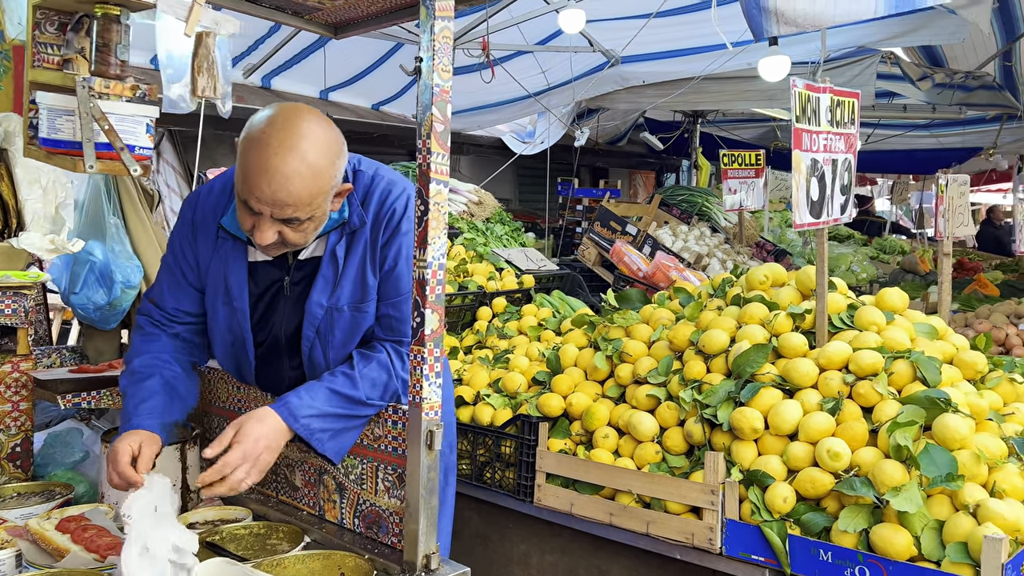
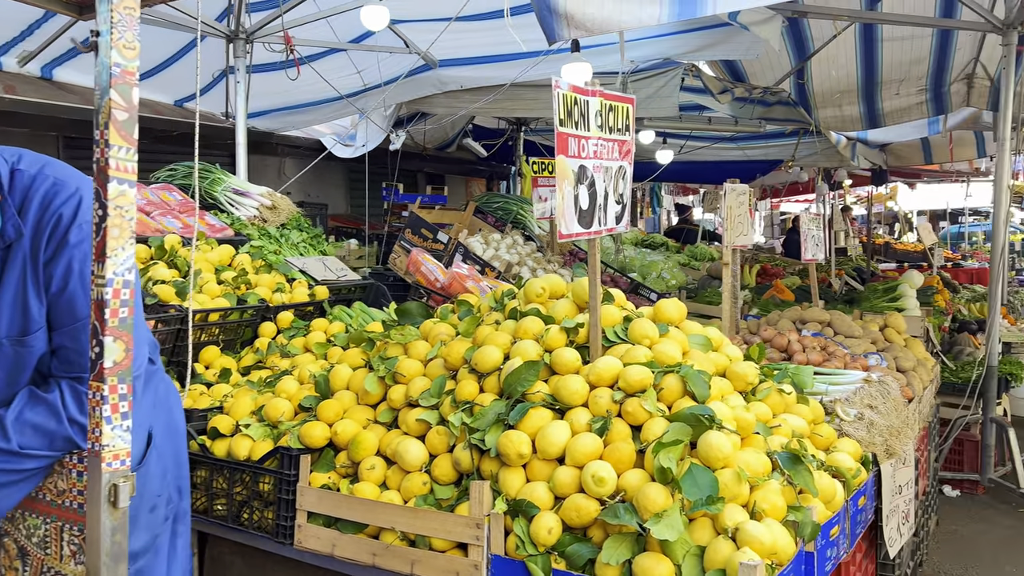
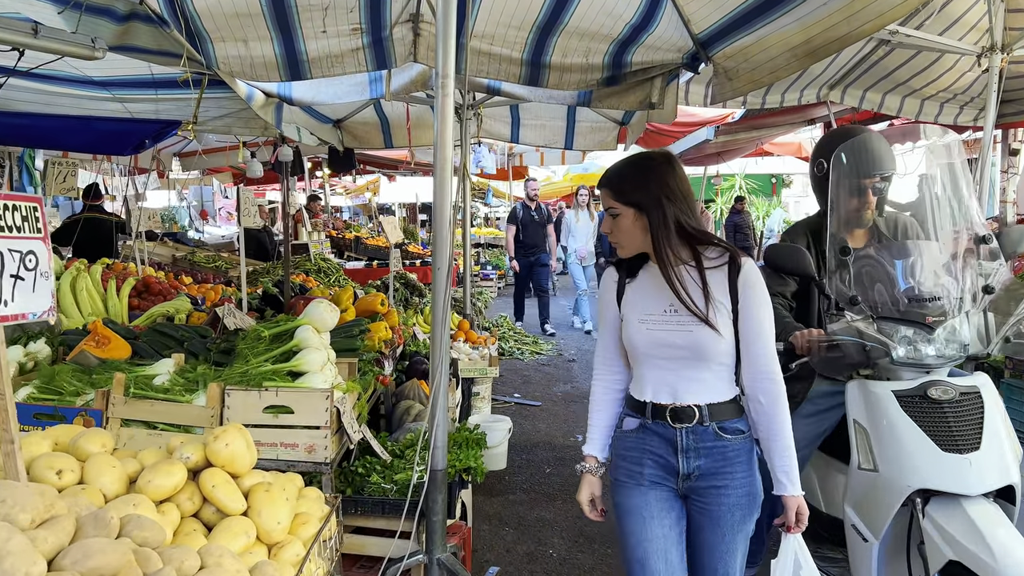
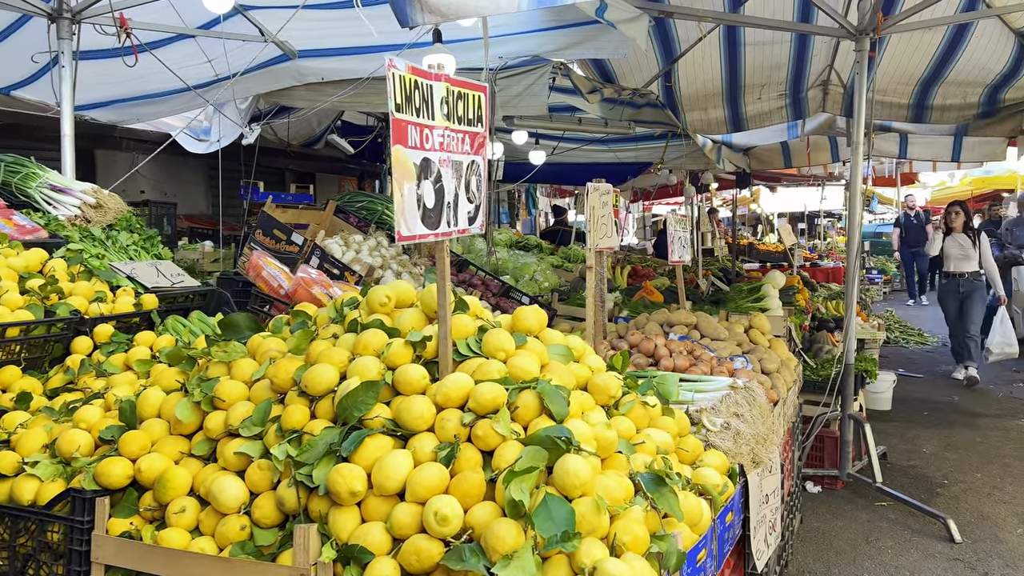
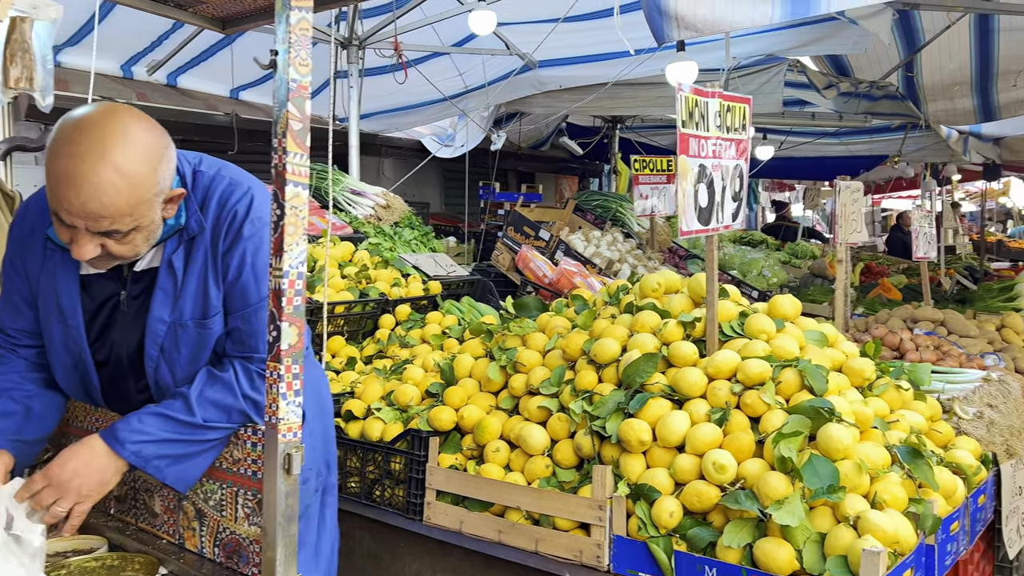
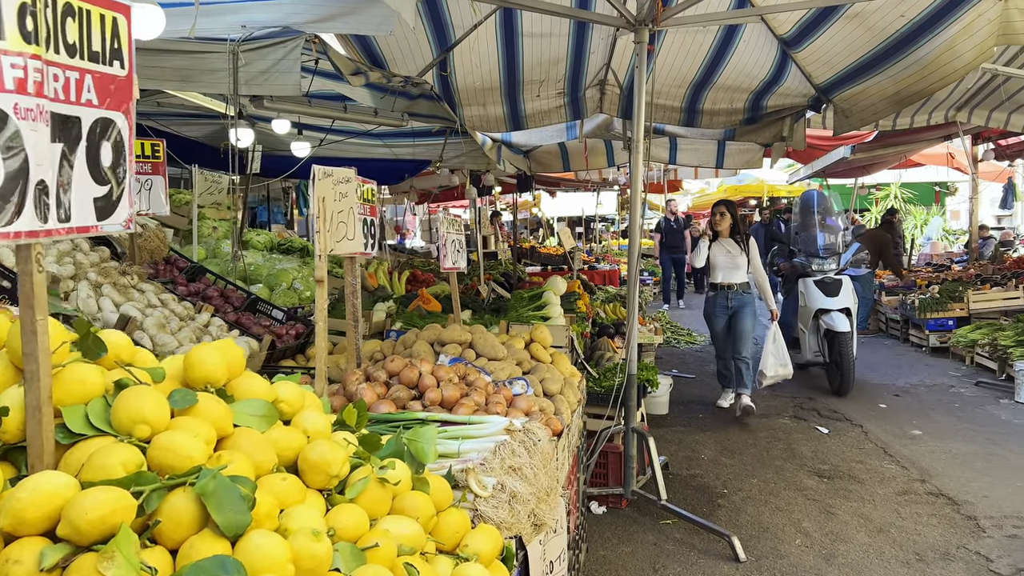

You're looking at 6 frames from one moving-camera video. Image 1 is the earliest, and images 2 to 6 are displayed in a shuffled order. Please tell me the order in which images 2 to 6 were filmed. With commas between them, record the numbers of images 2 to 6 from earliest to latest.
5, 2, 4, 6, 3
